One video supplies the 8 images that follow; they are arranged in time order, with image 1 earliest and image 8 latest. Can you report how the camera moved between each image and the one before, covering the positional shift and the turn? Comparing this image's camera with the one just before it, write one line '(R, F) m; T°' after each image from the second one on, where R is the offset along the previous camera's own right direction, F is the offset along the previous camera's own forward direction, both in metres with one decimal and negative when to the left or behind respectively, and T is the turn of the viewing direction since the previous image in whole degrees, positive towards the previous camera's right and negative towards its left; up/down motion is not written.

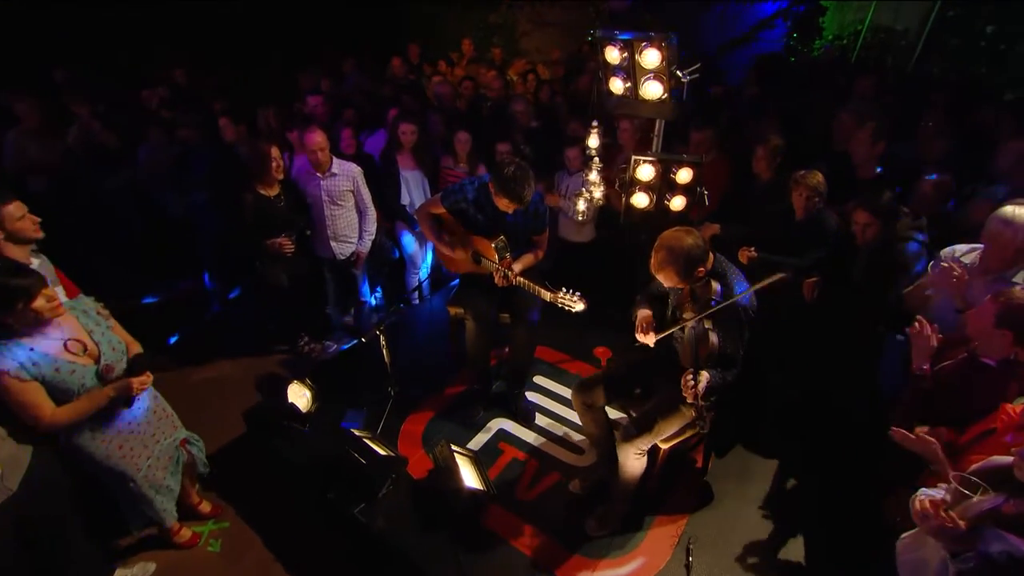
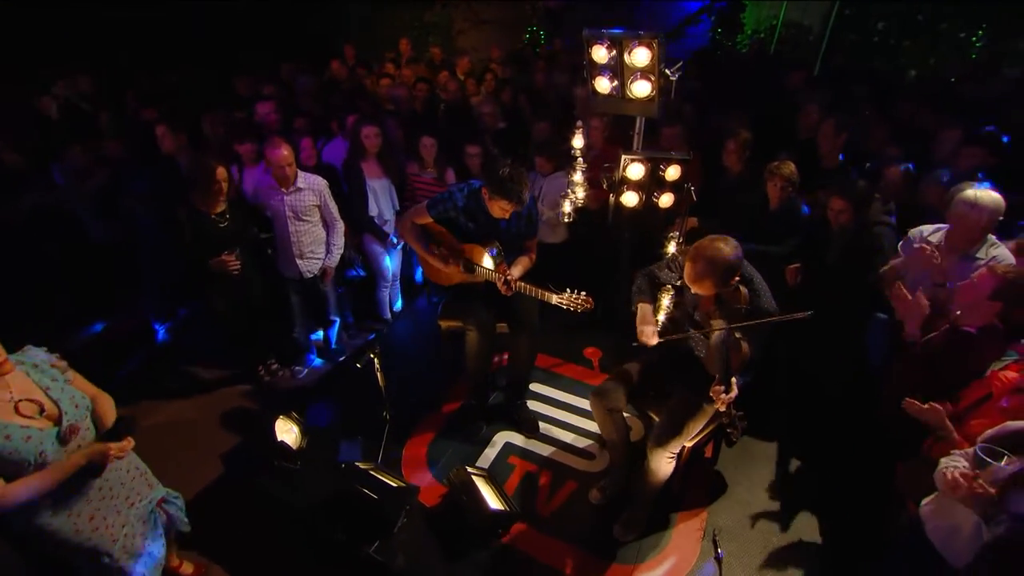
(-0.4, +0.1) m; +7°
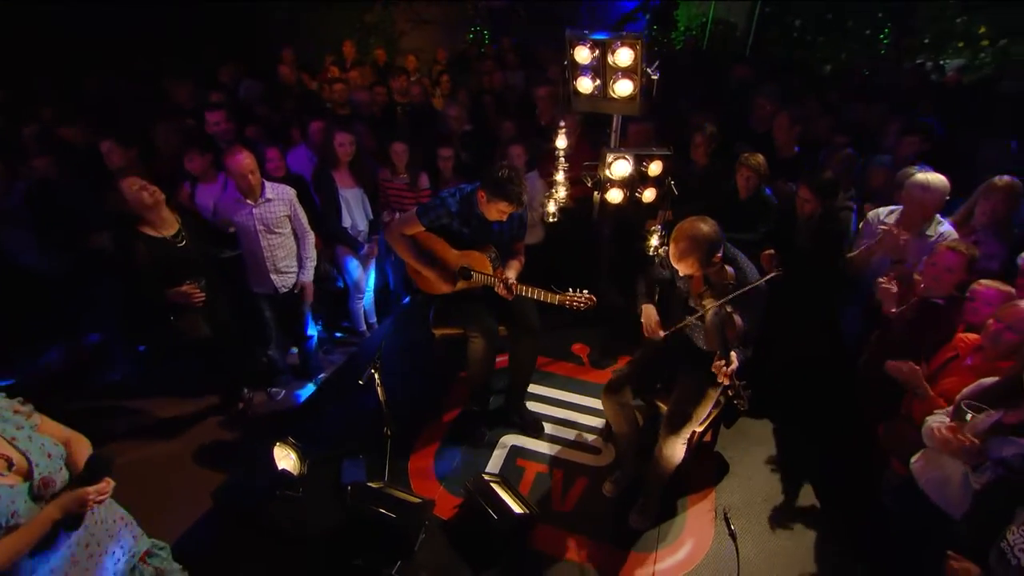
(-0.4, 0.0) m; +6°
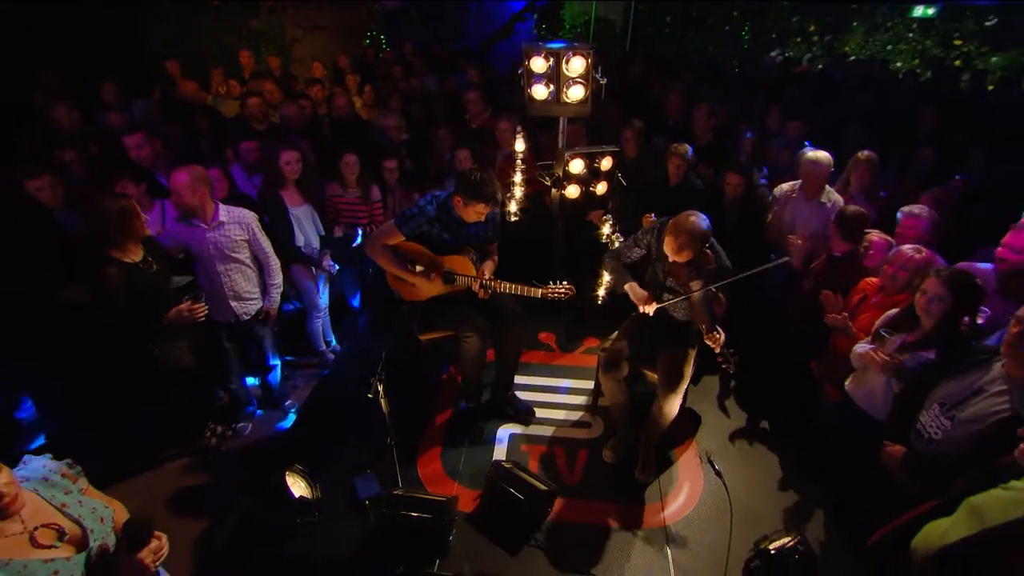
(-0.6, -0.2) m; +11°
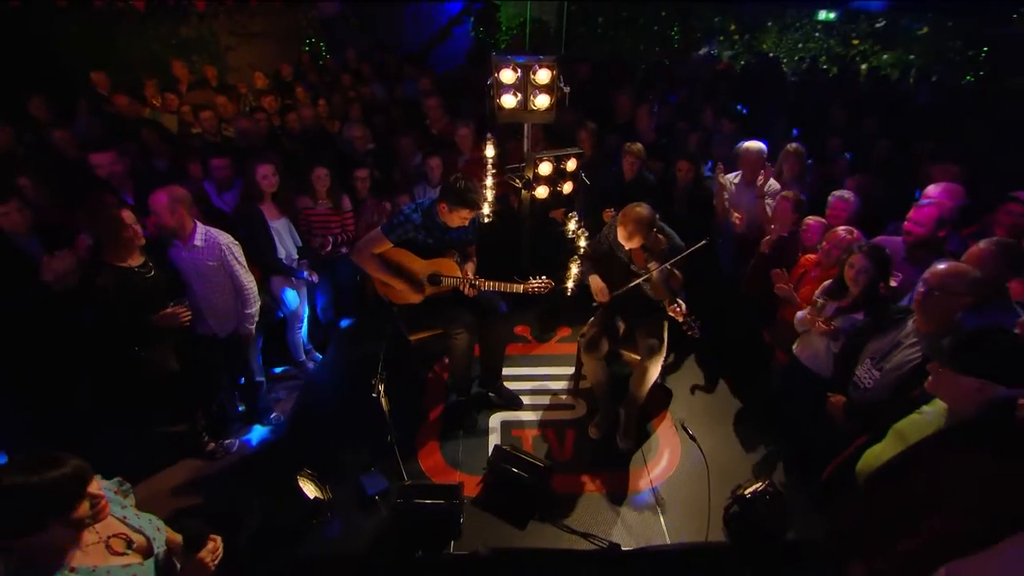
(-0.3, -0.3) m; +6°
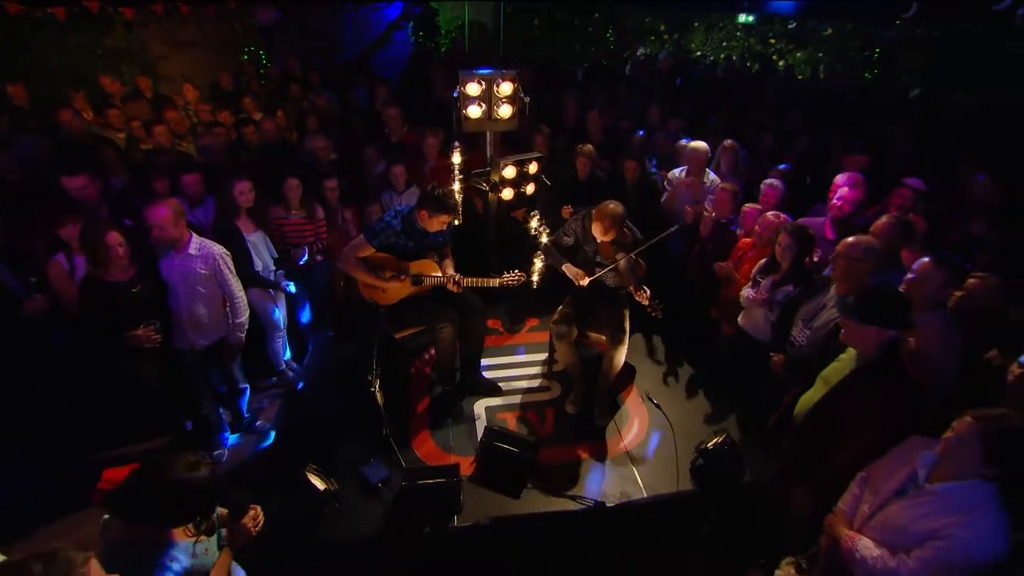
(-0.2, -0.4) m; +6°
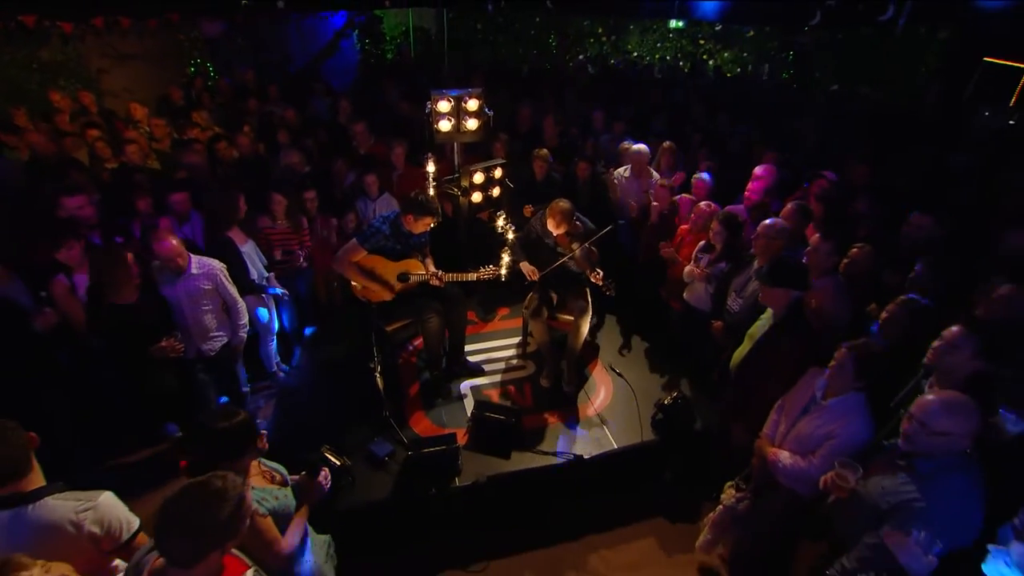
(-0.2, -0.6) m; +5°
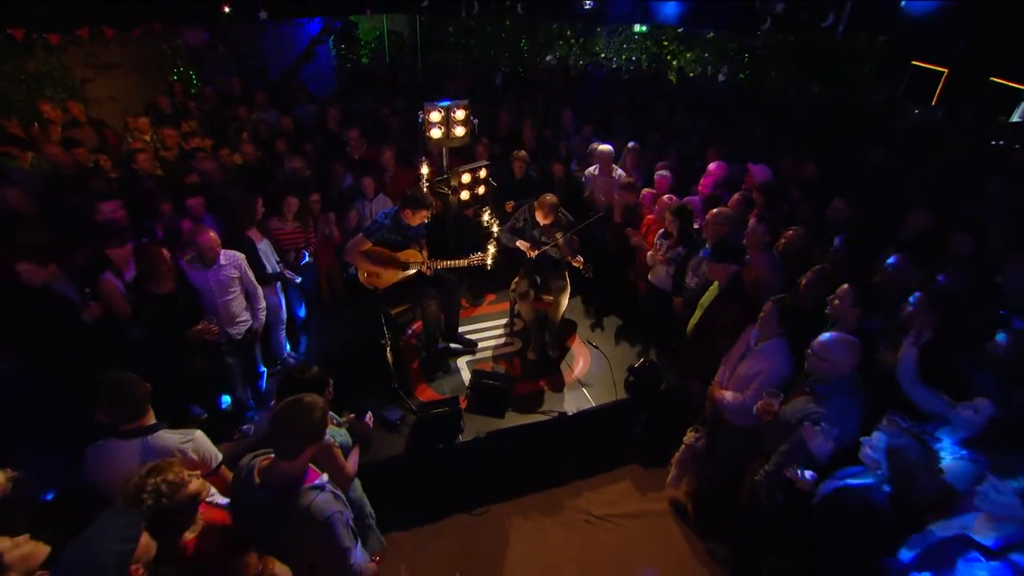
(-0.1, -0.7) m; +3°
